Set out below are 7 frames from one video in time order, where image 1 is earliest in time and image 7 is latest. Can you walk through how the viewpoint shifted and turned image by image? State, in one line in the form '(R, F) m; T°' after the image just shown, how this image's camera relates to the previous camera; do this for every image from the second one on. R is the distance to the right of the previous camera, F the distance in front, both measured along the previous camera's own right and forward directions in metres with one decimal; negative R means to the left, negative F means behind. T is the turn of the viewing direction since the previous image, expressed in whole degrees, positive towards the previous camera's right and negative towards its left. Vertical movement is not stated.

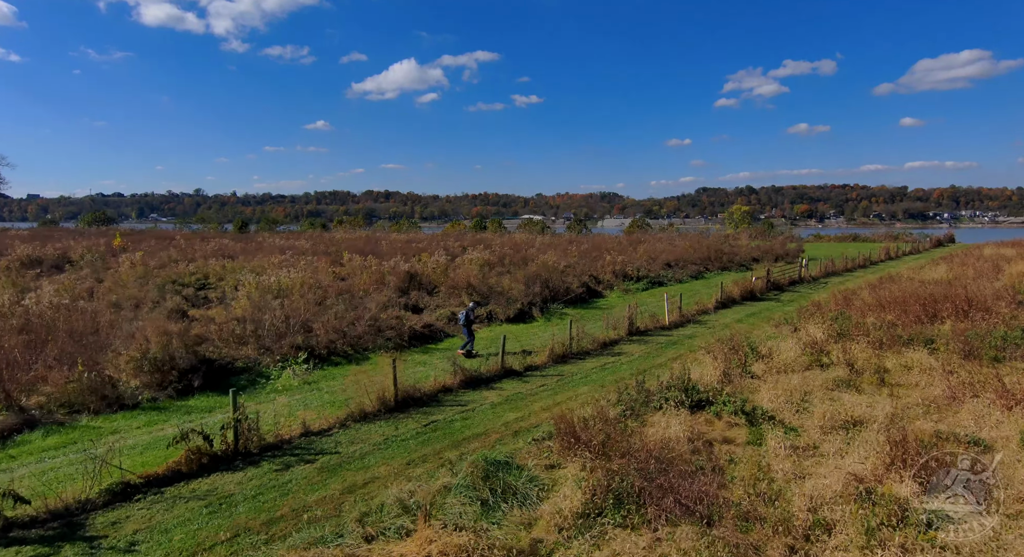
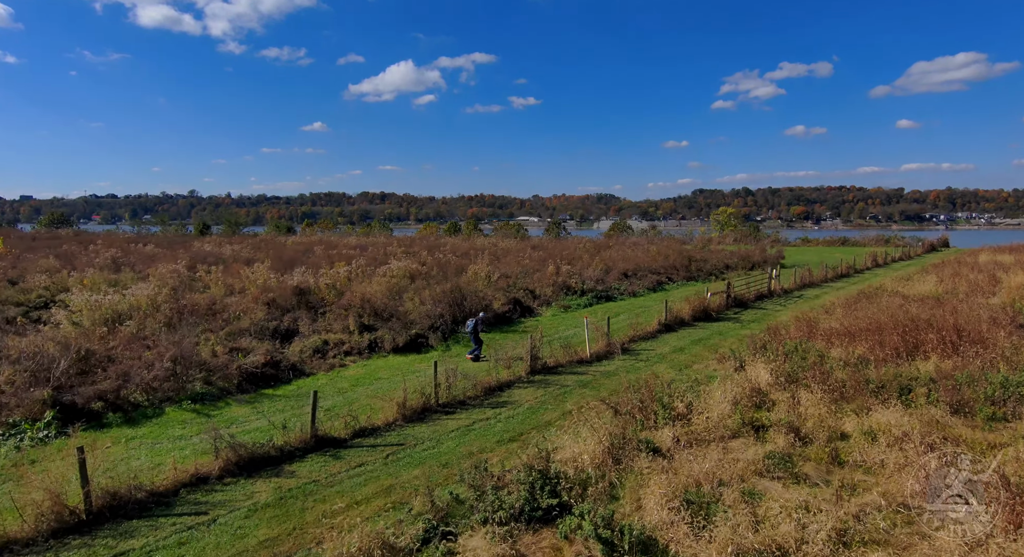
(+2.7, +3.6) m; 0°
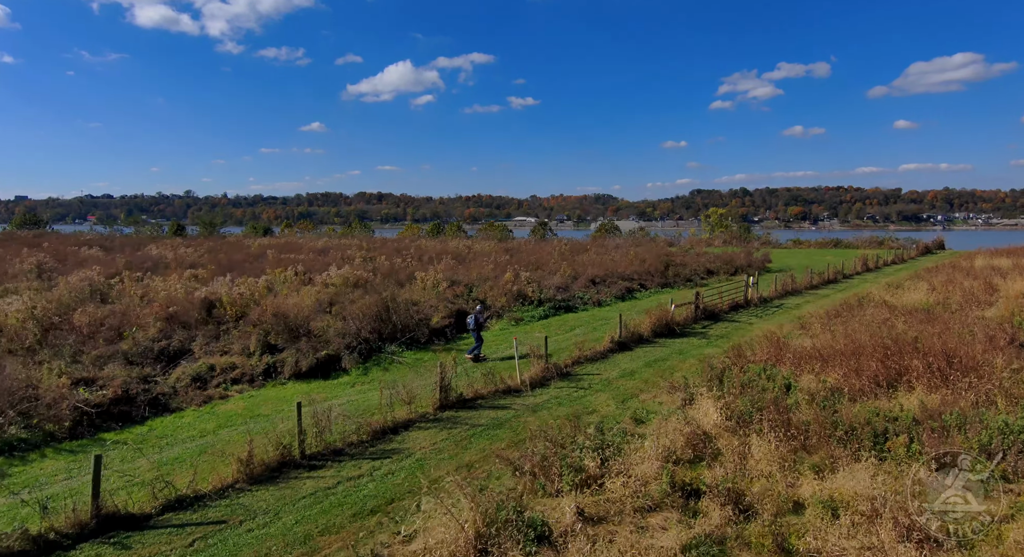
(+1.7, +2.2) m; 0°
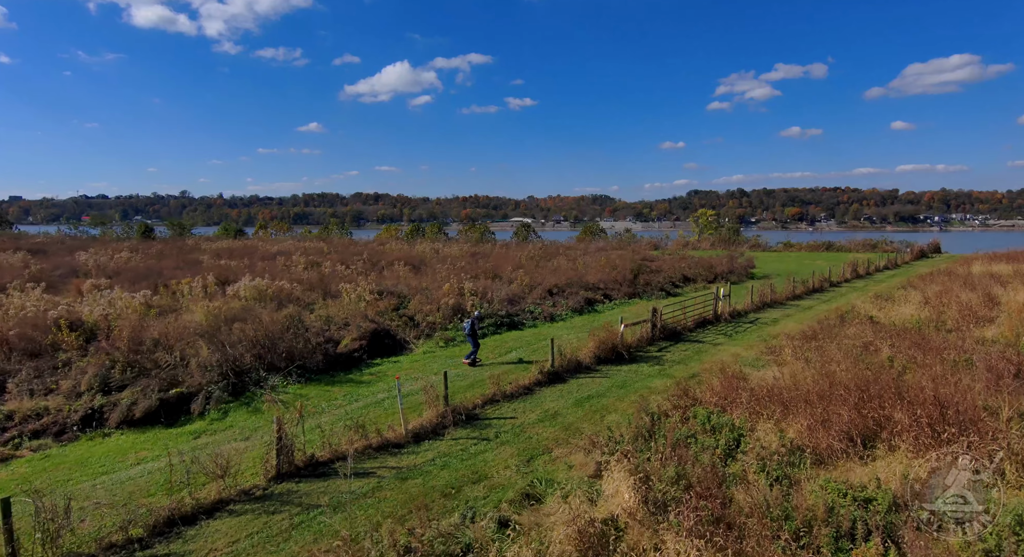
(+1.9, +2.8) m; 0°
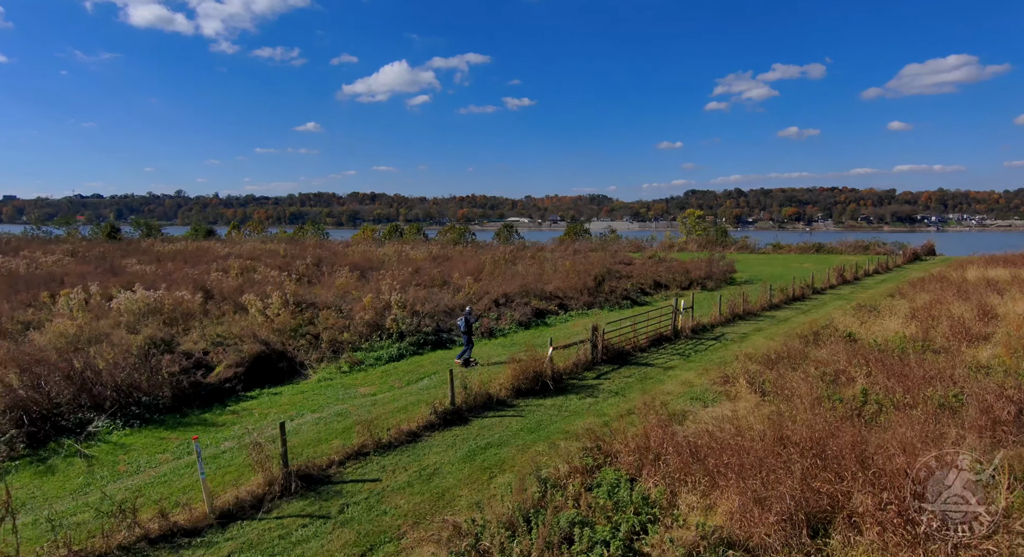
(+2.0, +2.6) m; 0°
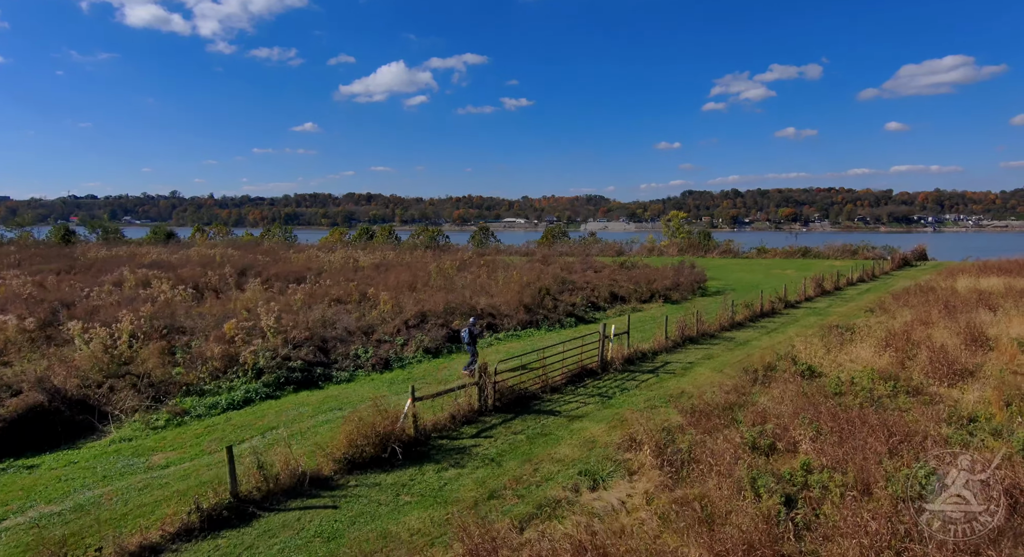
(+2.6, +3.2) m; 0°
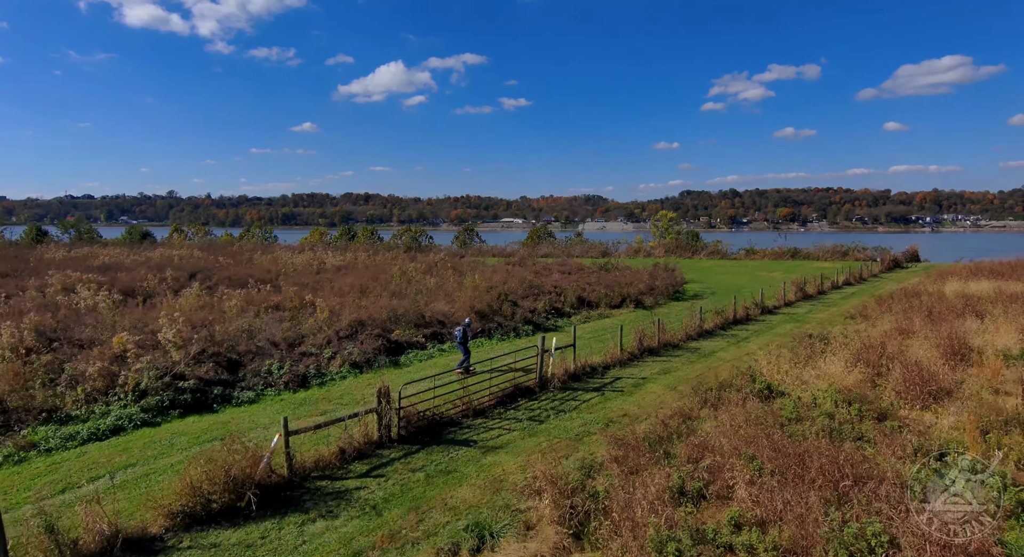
(+1.6, +1.7) m; 0°
